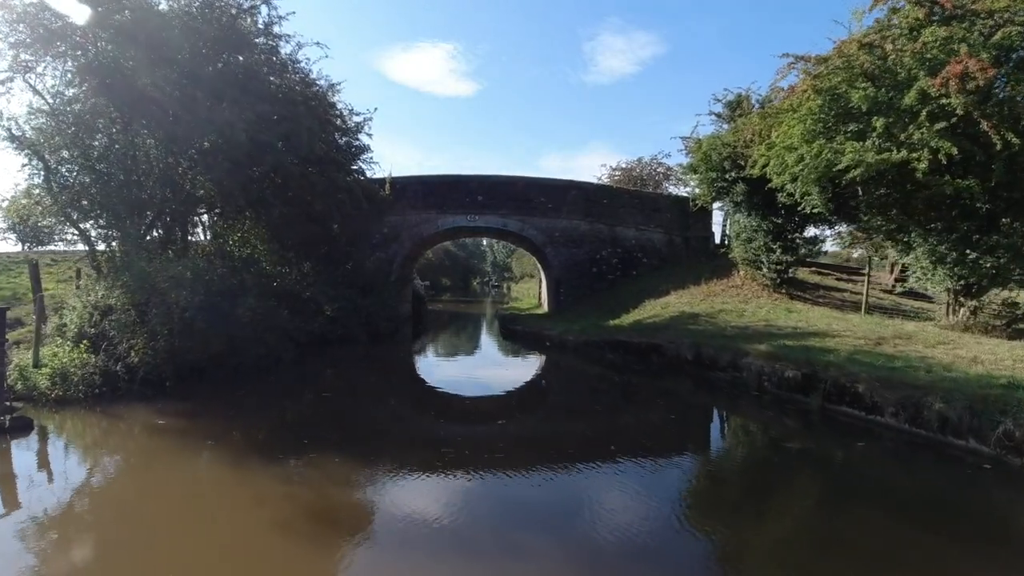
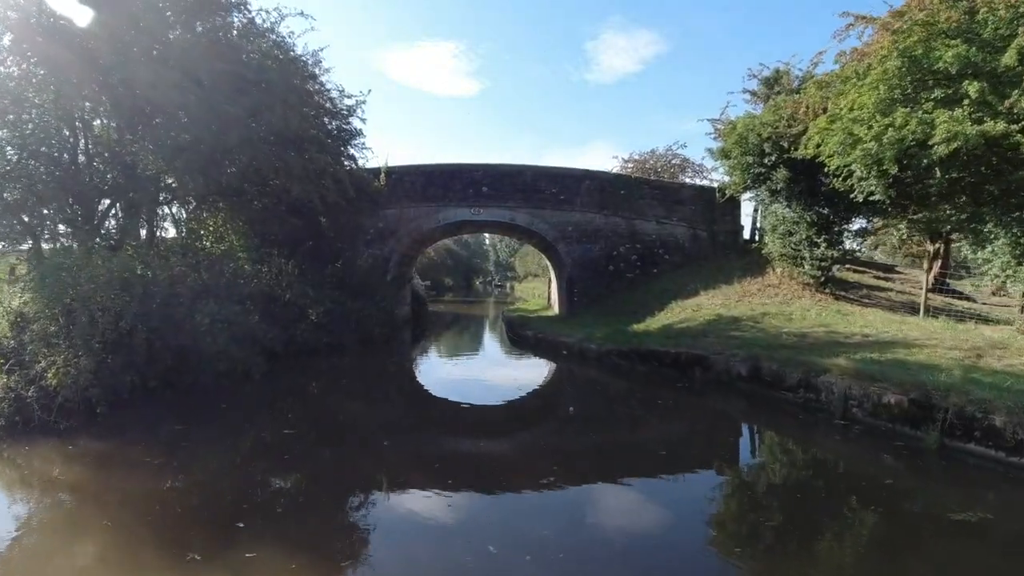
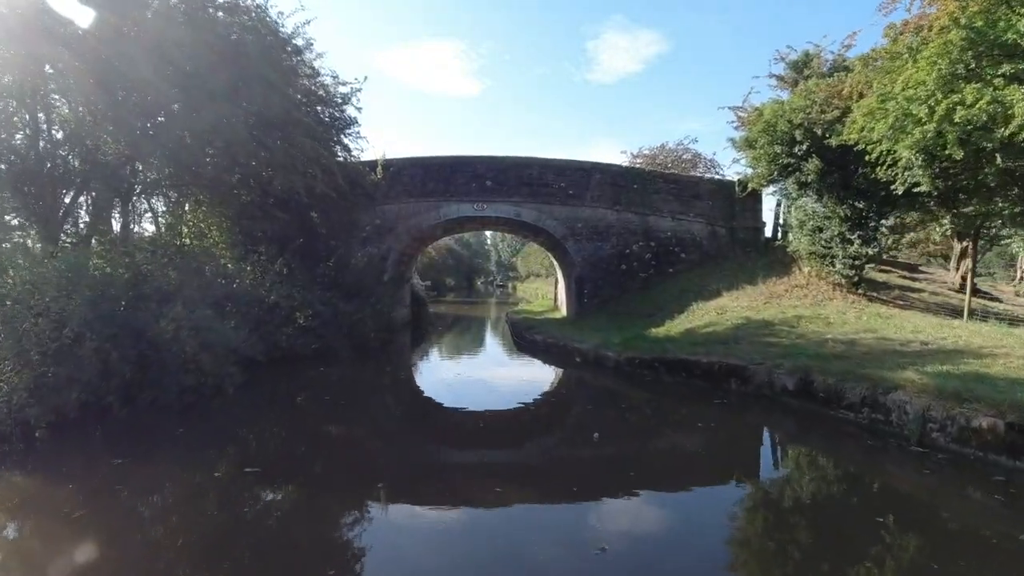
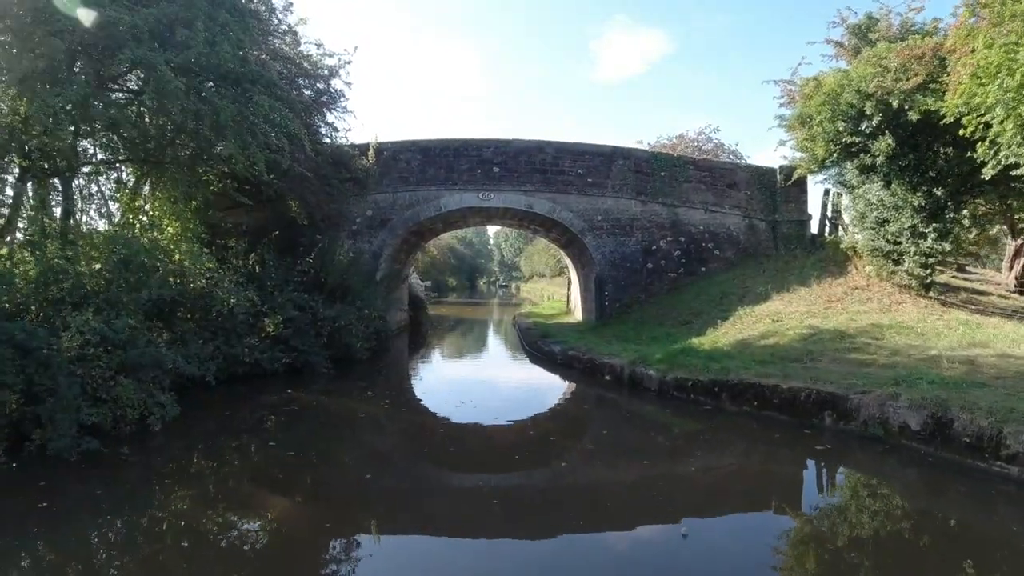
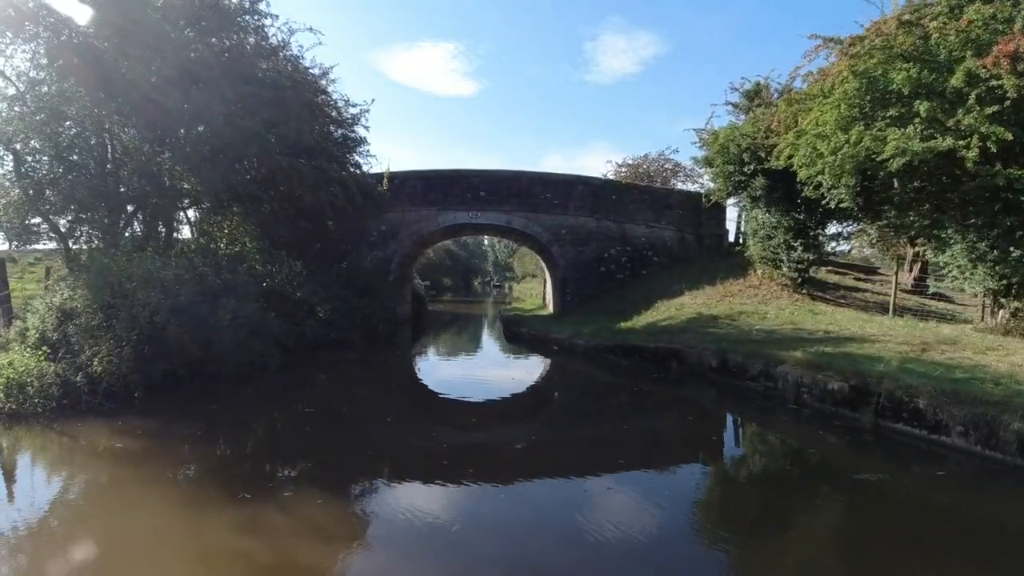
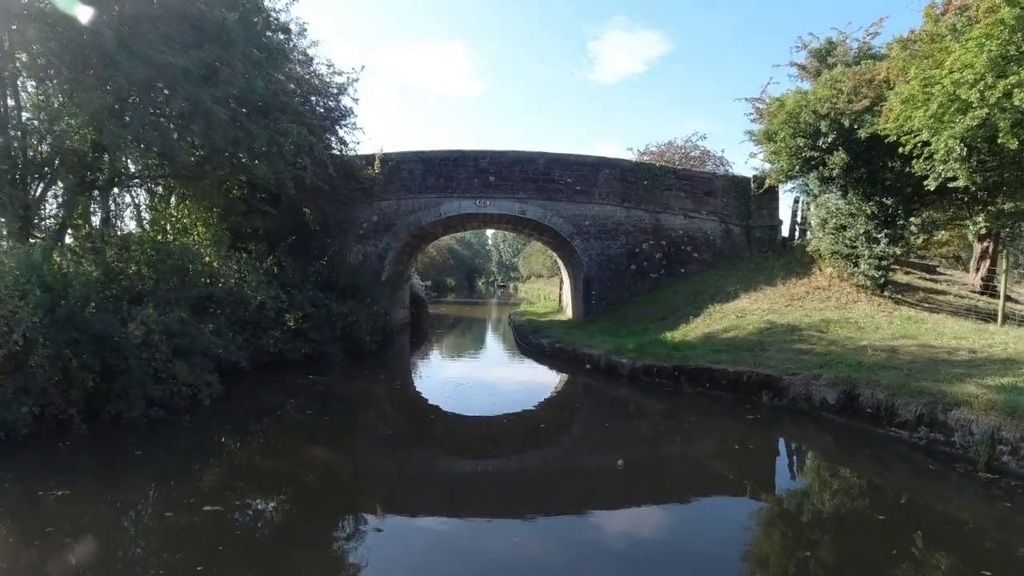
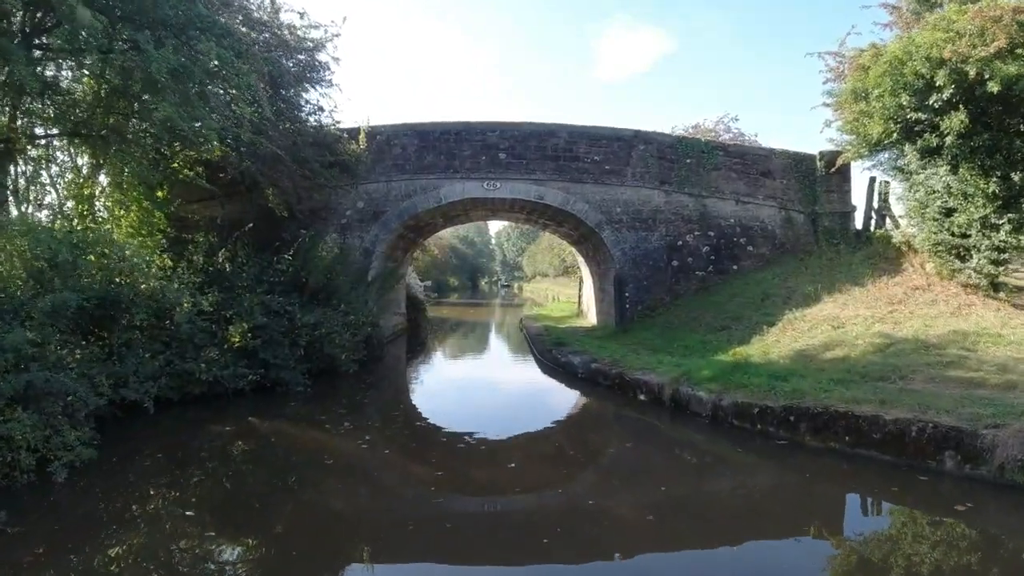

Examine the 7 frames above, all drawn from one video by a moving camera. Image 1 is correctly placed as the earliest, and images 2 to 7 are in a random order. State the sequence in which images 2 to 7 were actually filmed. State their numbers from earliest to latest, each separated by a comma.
5, 2, 3, 6, 4, 7
